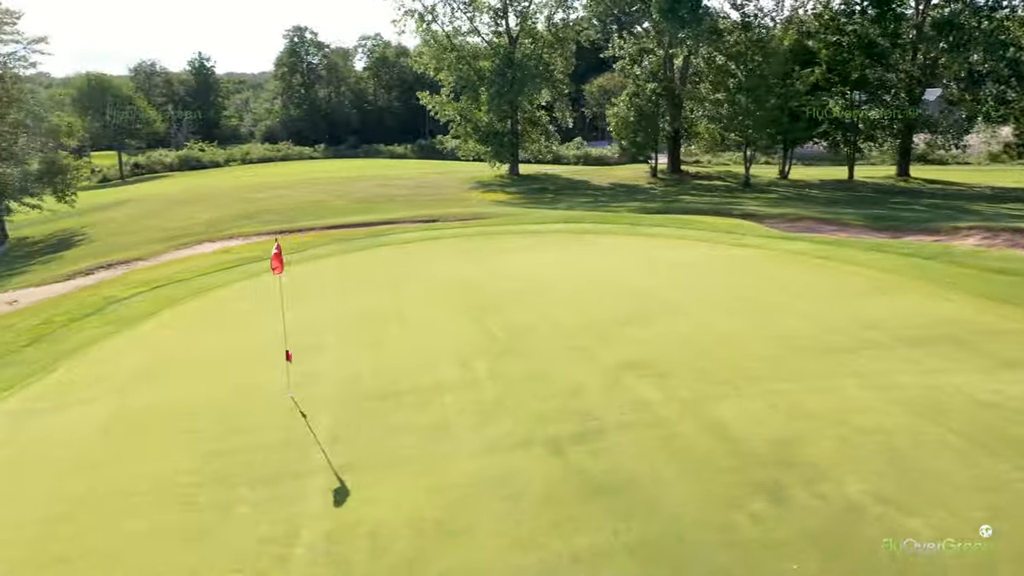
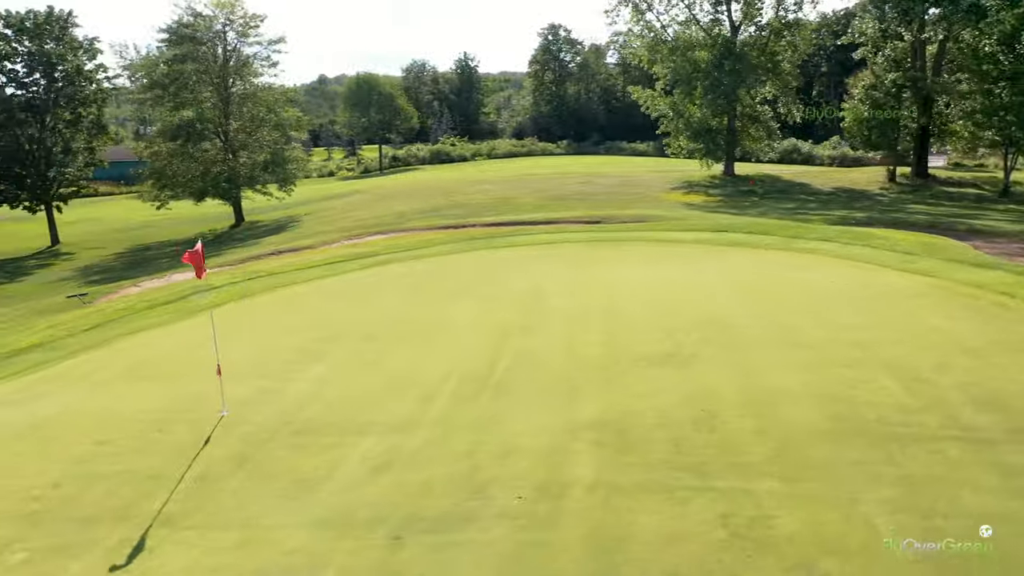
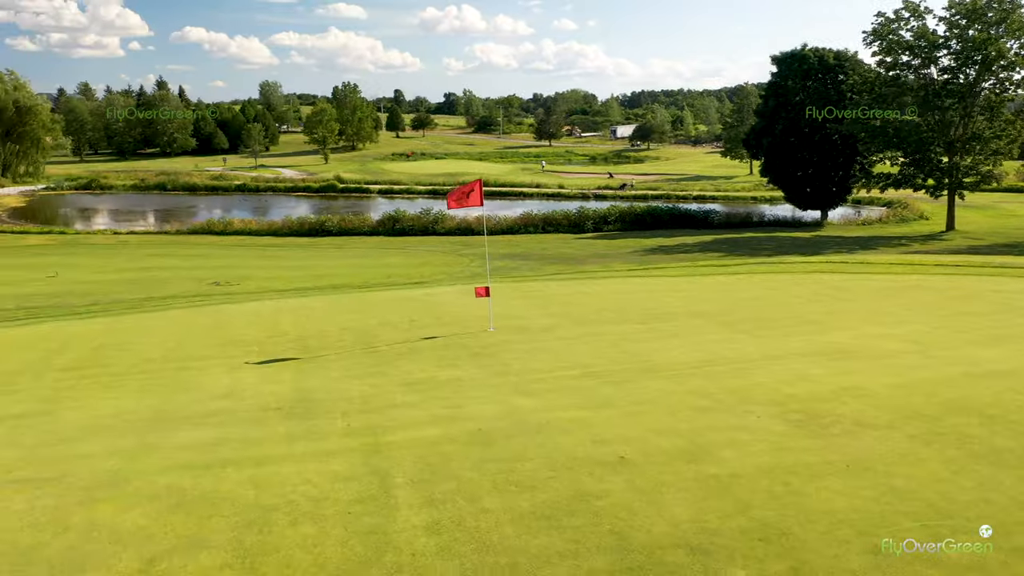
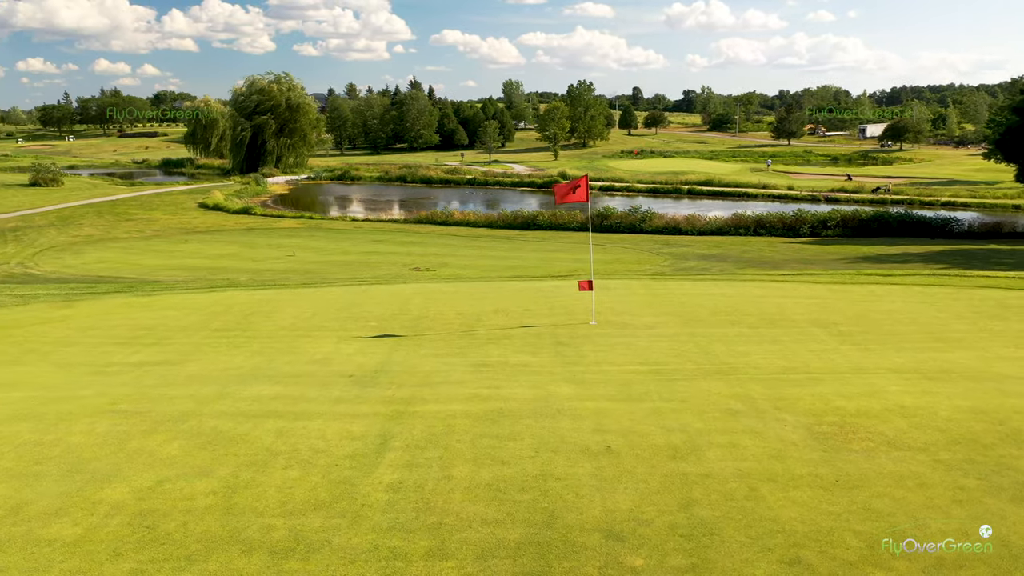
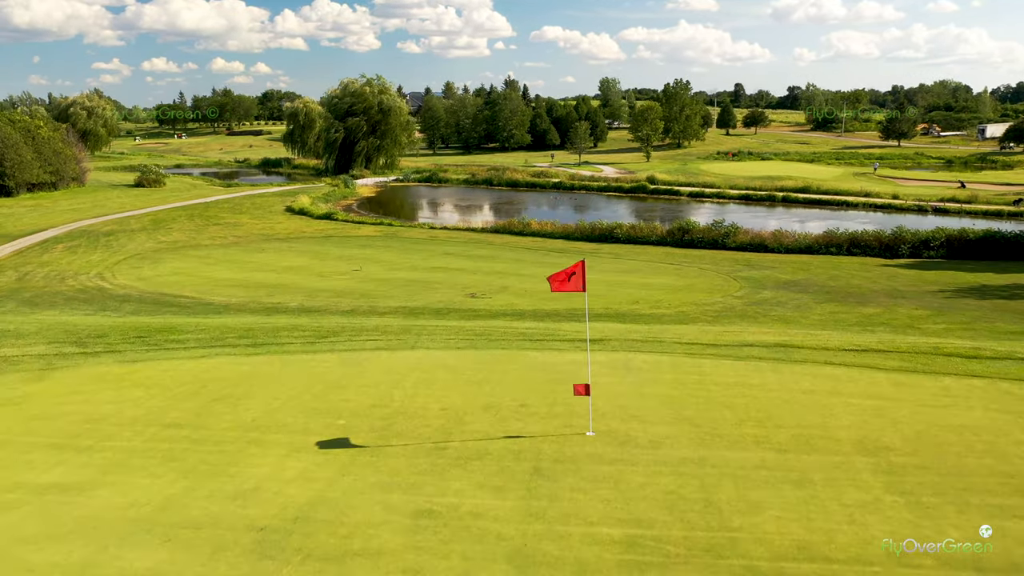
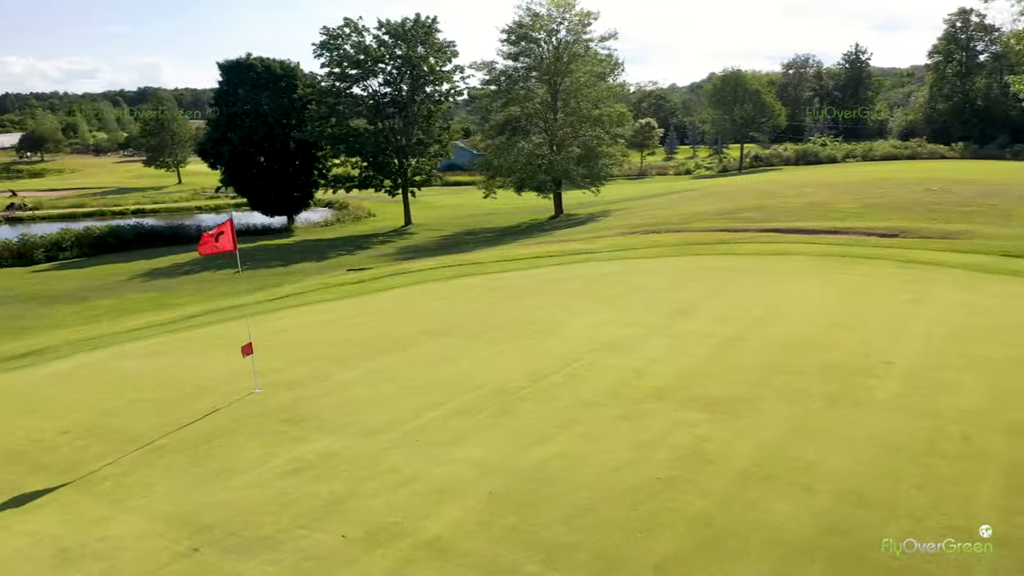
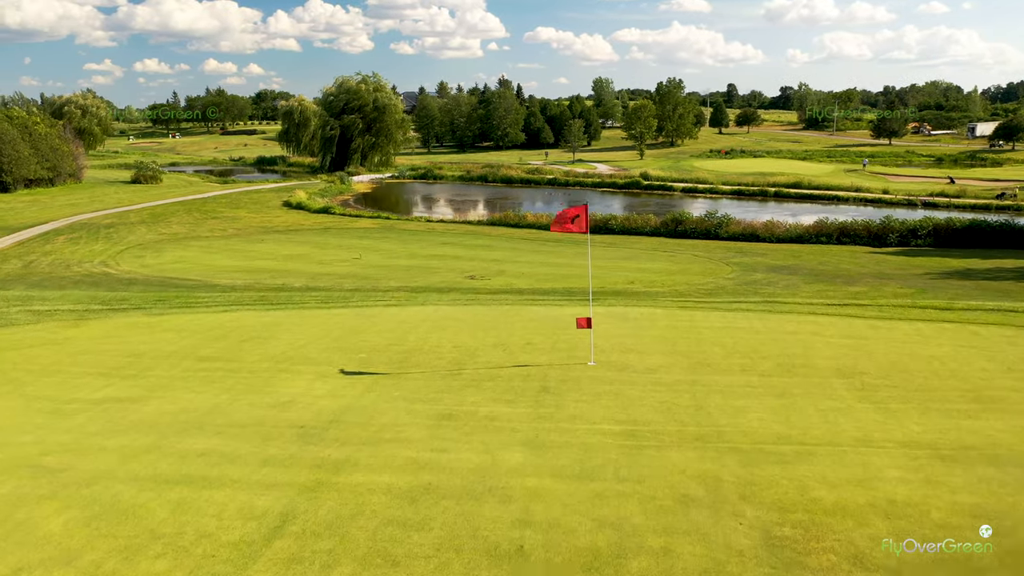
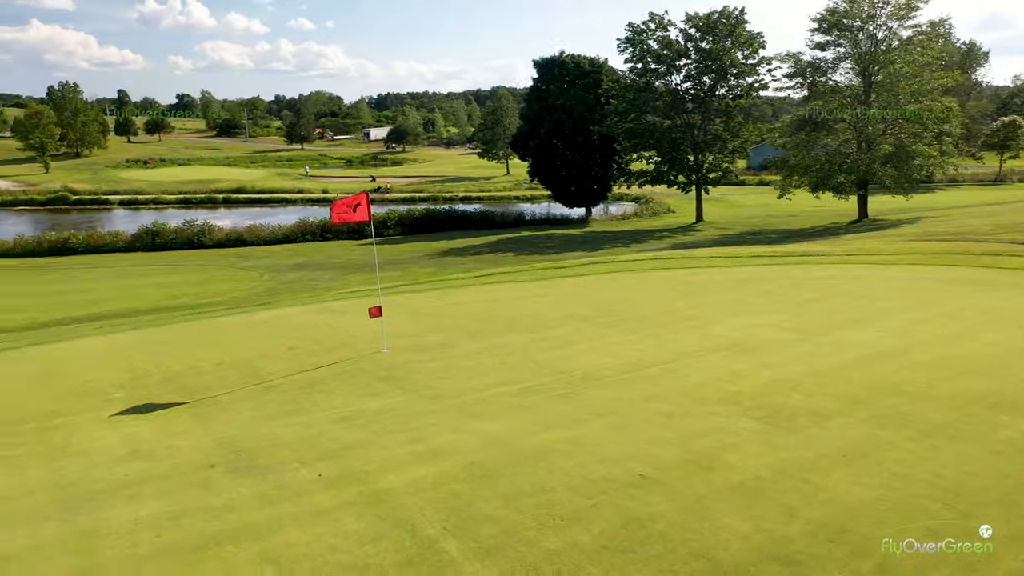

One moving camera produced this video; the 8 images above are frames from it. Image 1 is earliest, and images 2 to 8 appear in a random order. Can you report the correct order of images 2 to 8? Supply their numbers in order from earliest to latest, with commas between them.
2, 6, 8, 3, 4, 7, 5
